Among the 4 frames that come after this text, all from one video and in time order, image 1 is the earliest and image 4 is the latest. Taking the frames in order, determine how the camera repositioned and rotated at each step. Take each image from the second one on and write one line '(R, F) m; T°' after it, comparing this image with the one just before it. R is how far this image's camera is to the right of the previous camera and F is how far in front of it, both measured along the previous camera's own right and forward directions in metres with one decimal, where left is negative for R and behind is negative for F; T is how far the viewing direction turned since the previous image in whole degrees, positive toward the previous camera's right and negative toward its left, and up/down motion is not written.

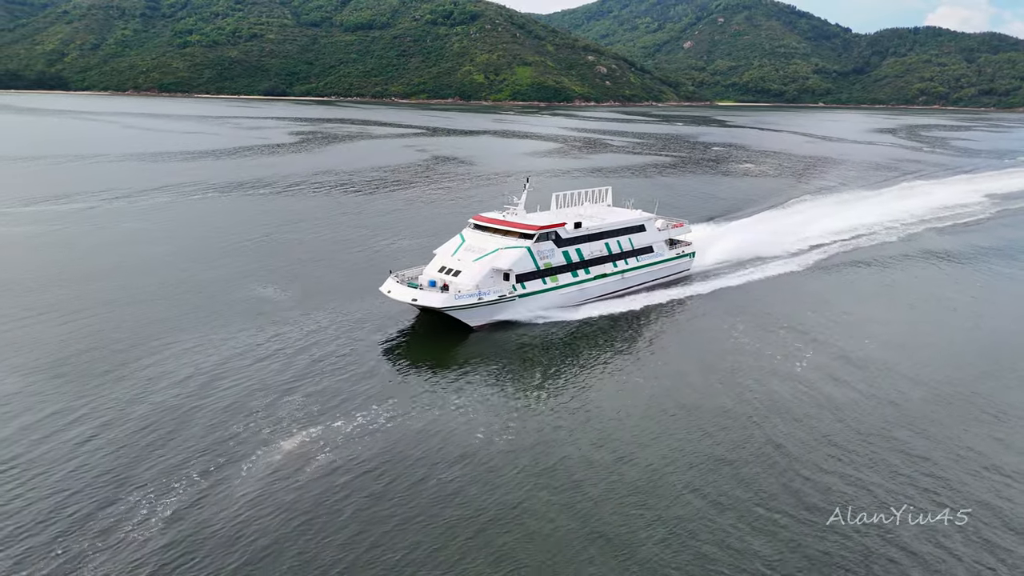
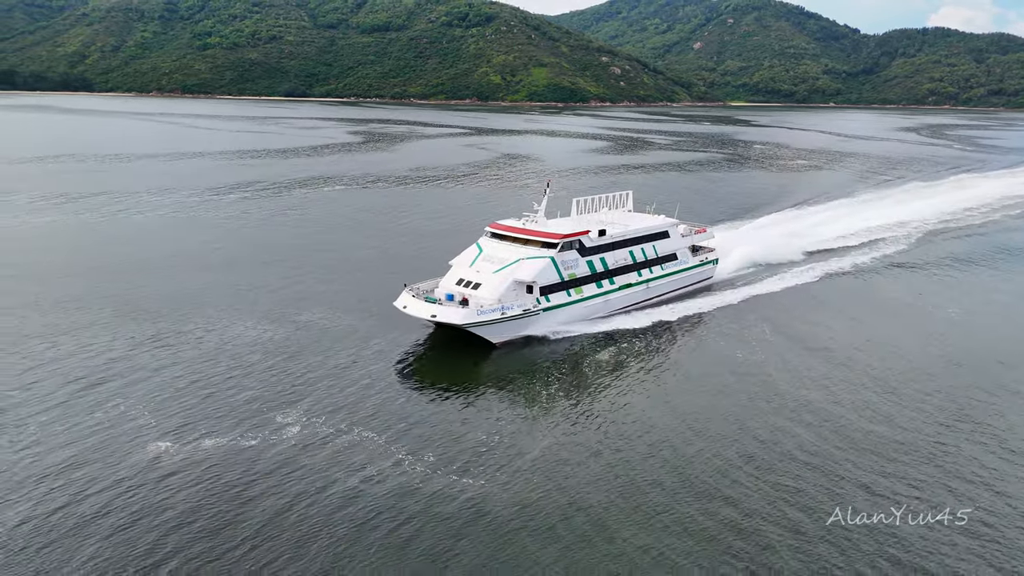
(-4.5, -6.3) m; 0°
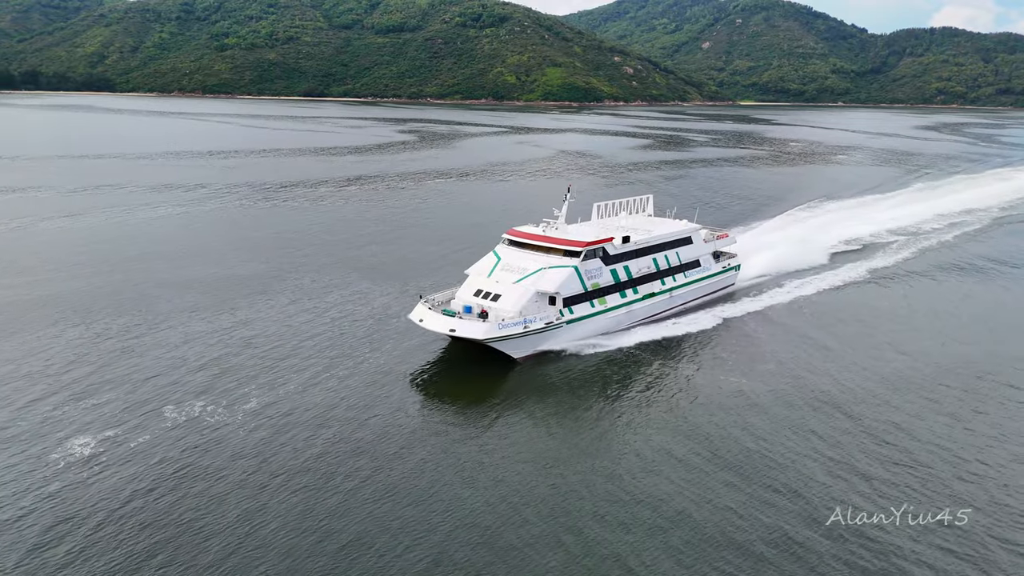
(-4.3, -6.2) m; 0°
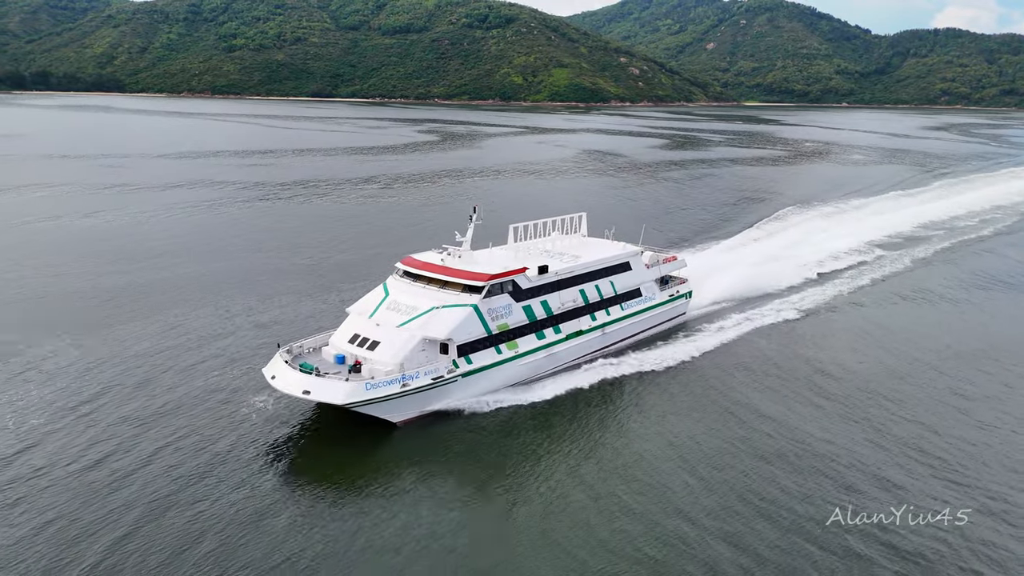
(-1.8, -2.7) m; 0°
